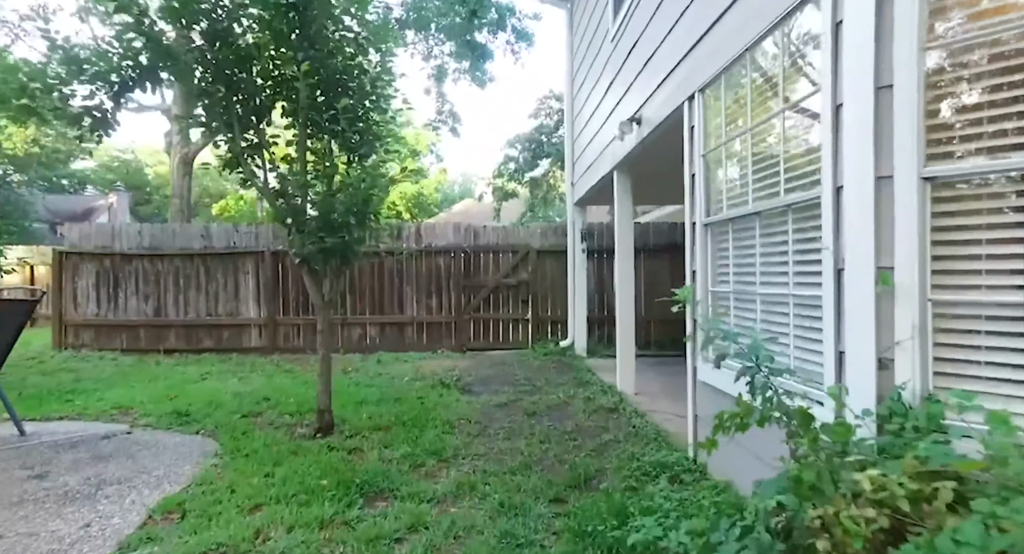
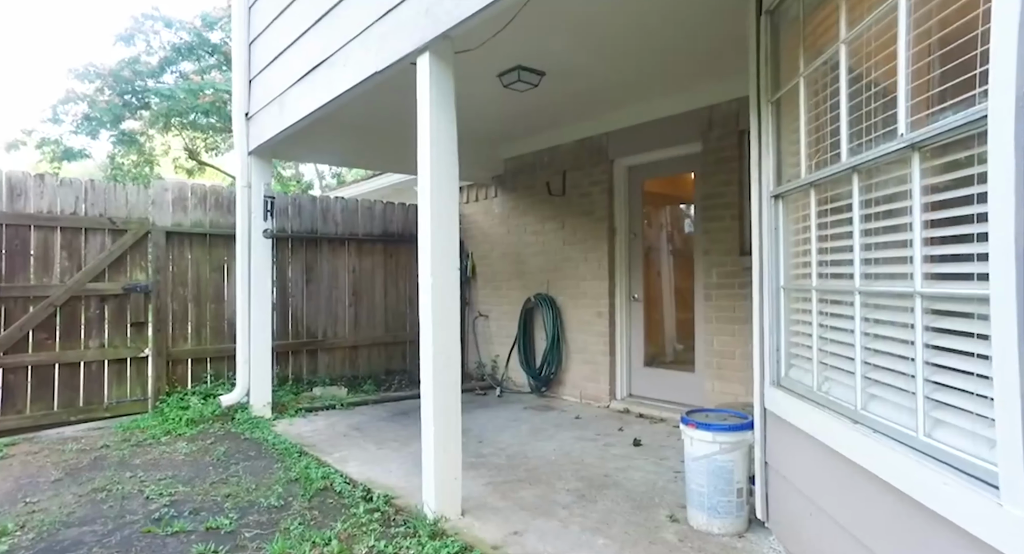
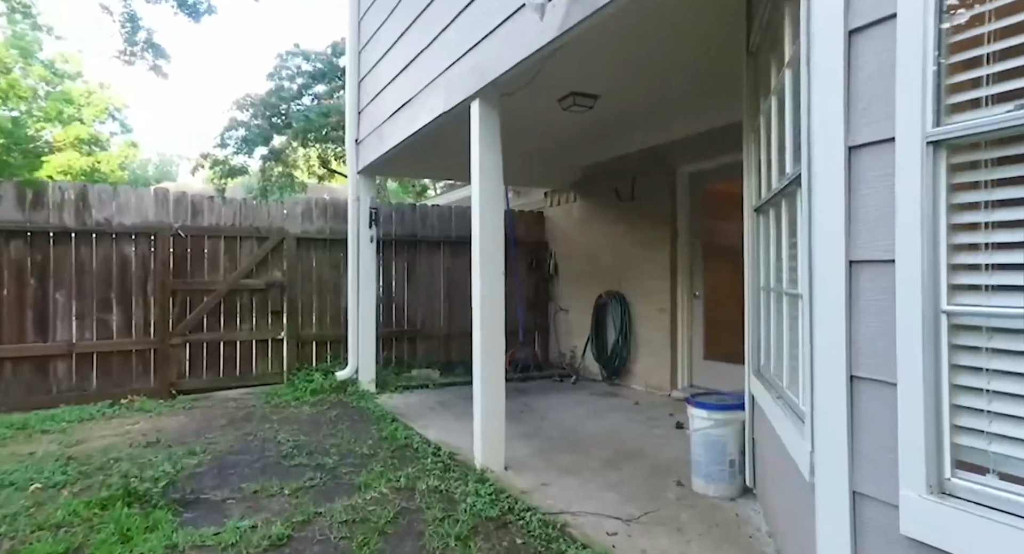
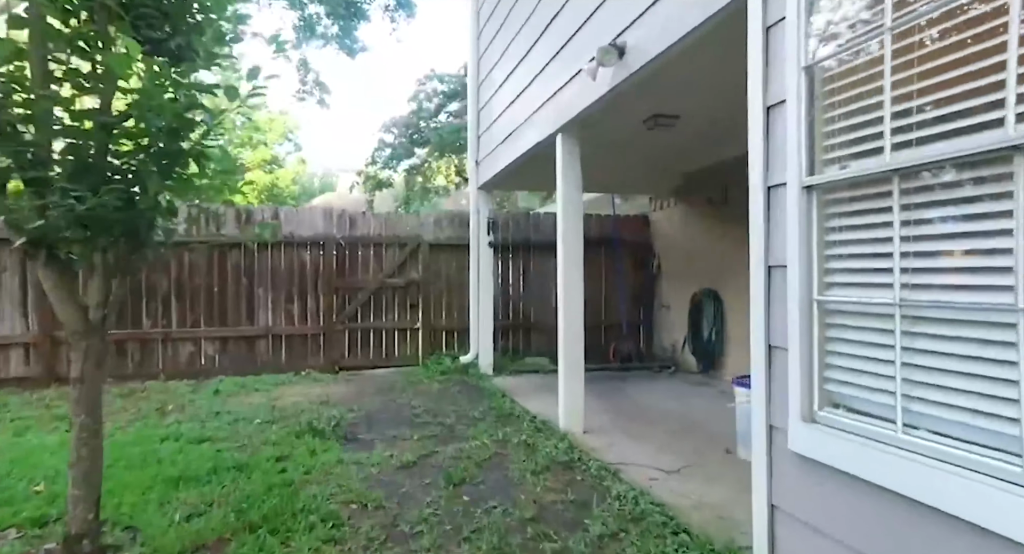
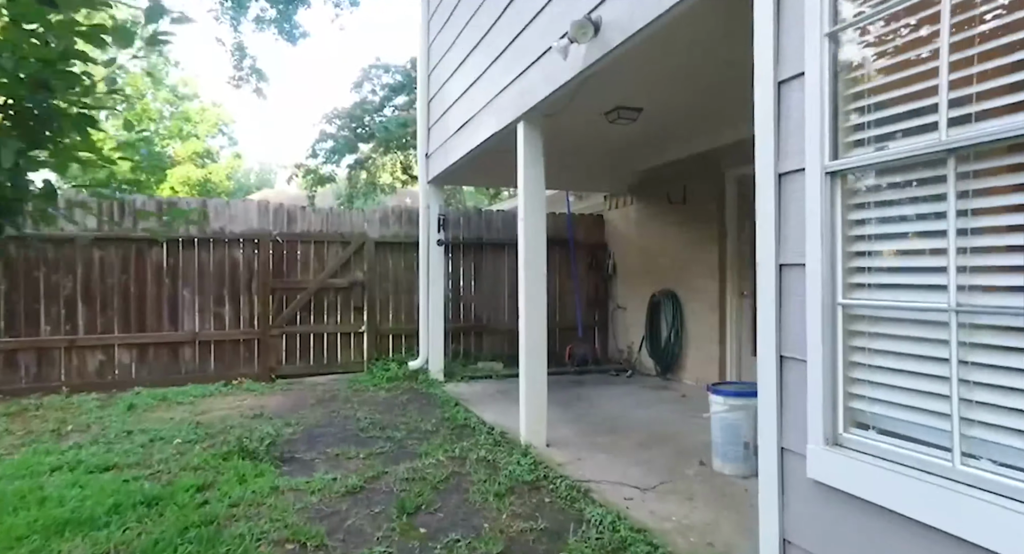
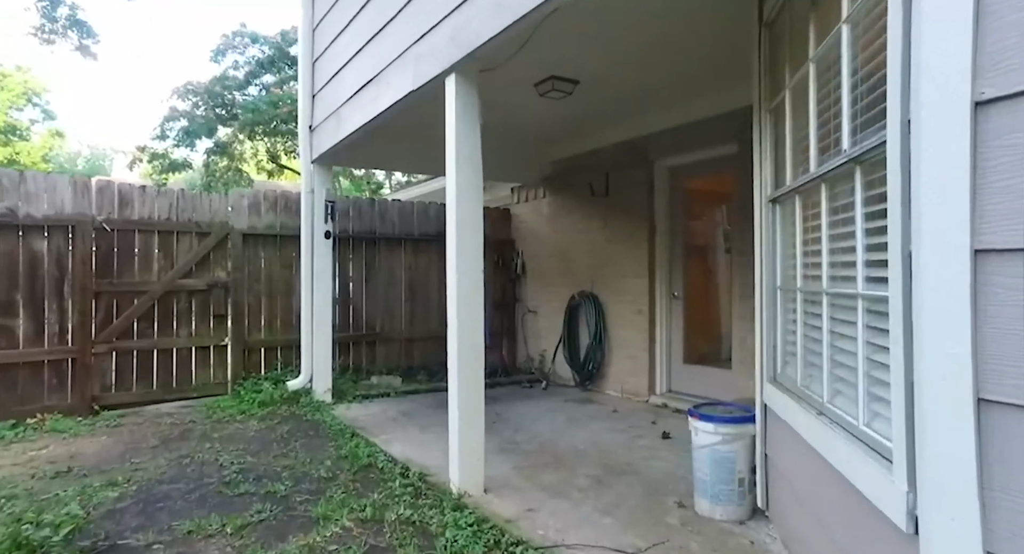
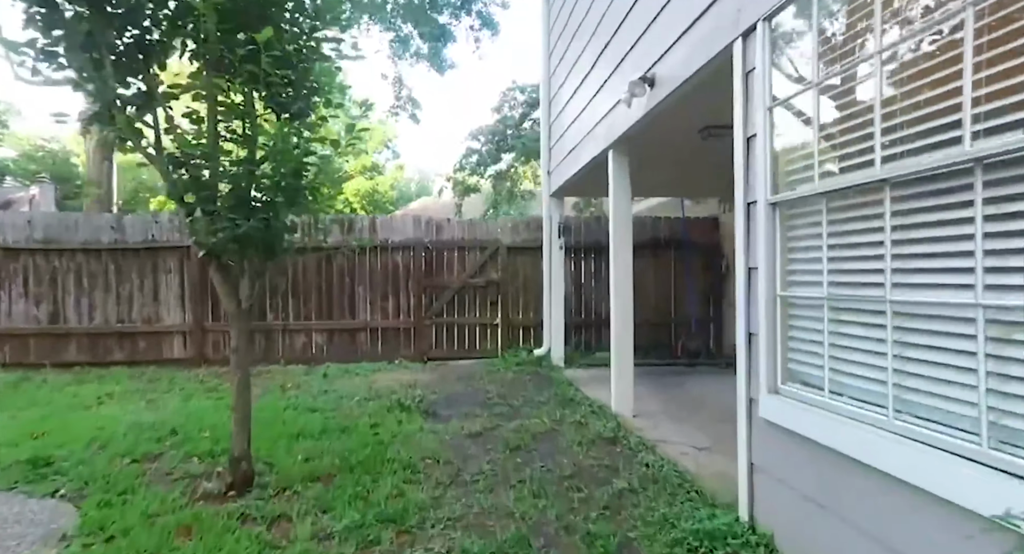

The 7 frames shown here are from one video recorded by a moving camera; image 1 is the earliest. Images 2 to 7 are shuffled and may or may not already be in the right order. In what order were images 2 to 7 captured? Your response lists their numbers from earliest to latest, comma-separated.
7, 4, 5, 3, 6, 2
